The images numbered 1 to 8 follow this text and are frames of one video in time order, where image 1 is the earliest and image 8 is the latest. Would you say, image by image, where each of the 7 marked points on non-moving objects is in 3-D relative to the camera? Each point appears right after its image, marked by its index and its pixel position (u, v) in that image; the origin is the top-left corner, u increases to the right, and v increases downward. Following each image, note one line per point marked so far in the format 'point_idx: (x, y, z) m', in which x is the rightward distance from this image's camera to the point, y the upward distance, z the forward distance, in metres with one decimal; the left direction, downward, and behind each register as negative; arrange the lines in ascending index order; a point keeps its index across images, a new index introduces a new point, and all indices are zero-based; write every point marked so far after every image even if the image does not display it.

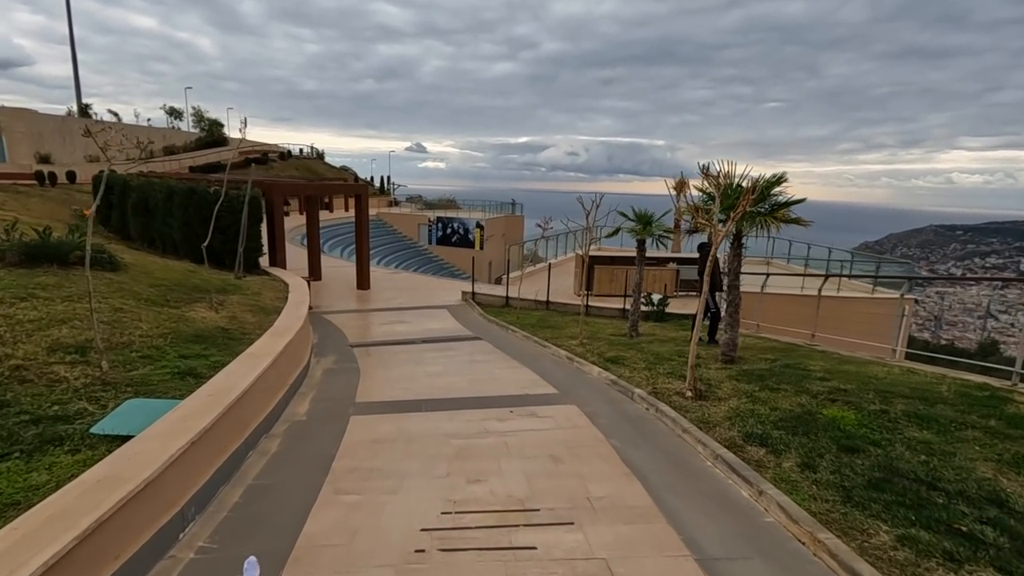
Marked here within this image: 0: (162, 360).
0: (-2.9, -0.6, +4.3) m
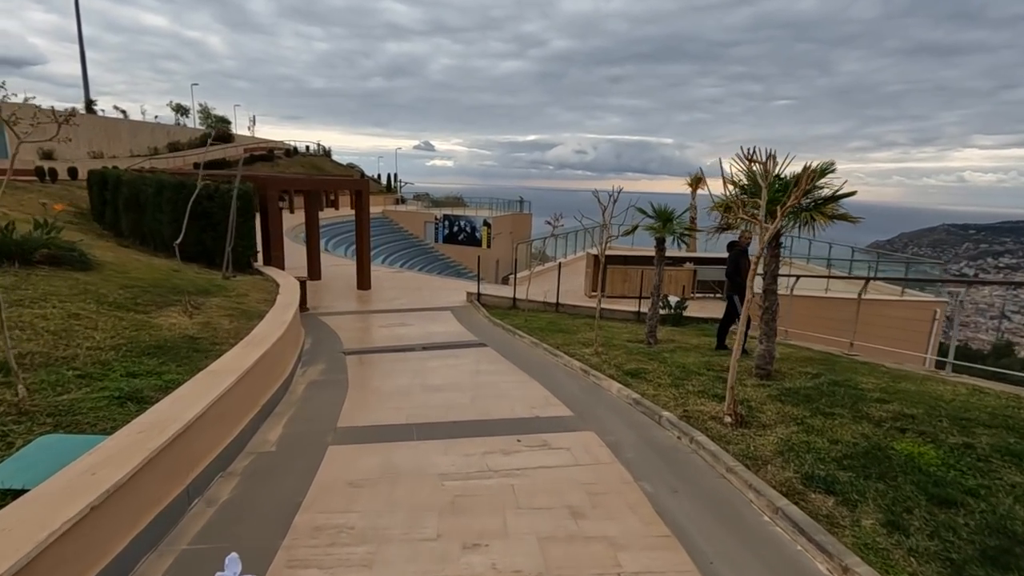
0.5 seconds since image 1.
0: (-2.8, -0.6, +3.6) m
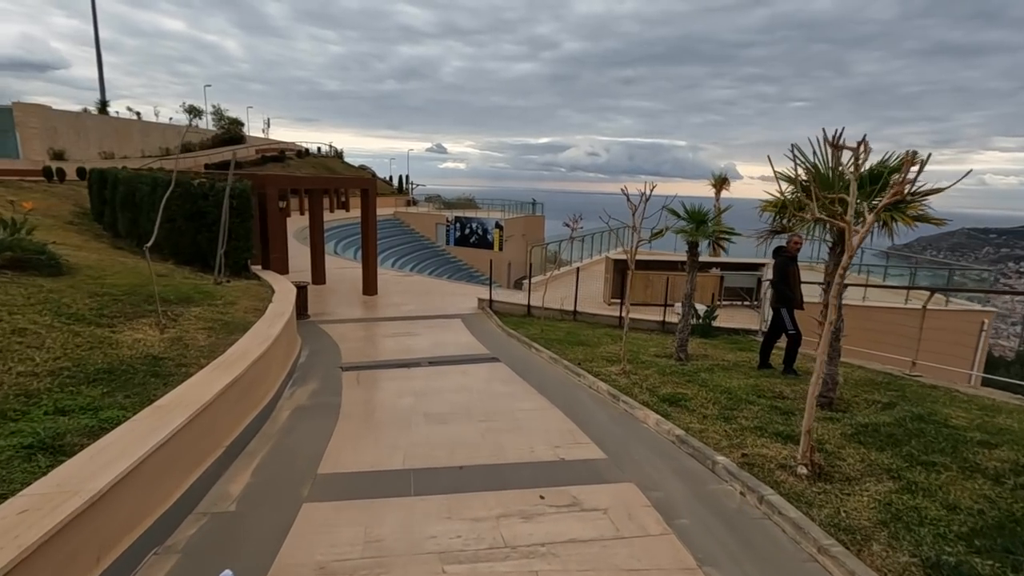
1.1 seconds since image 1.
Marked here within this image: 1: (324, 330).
0: (-2.7, -0.7, +2.9) m
1: (-3.6, -0.8, +10.1) m
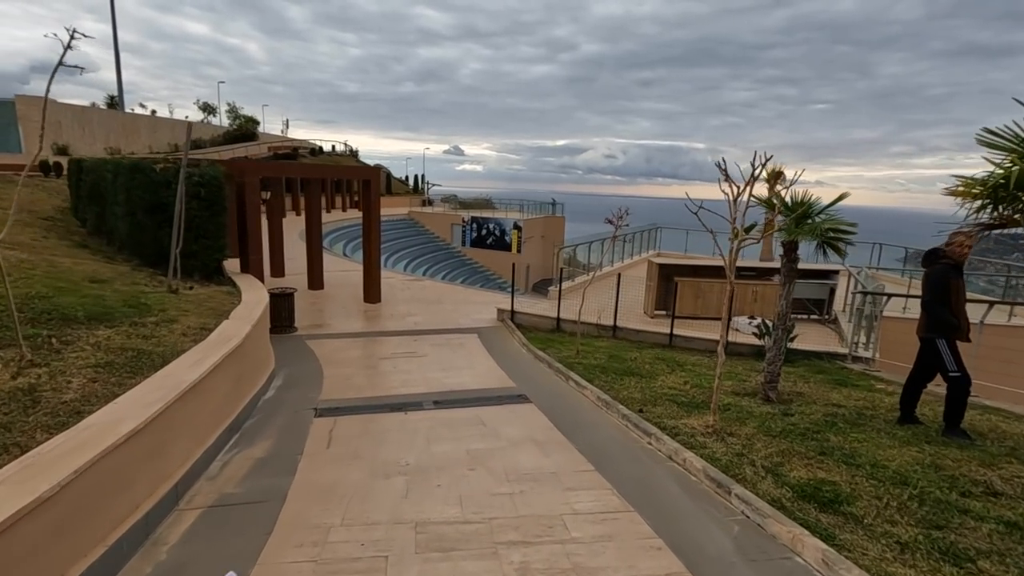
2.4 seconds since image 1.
0: (-2.5, -0.8, +1.0) m
1: (-3.1, -0.9, +8.3) m
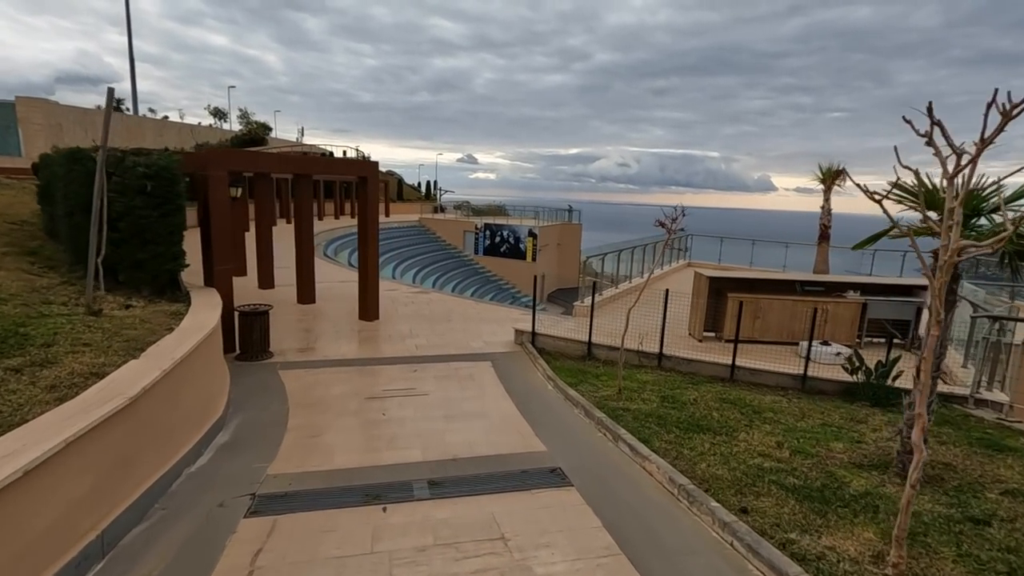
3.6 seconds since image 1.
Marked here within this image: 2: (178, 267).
0: (-2.3, -1.0, -0.6) m
1: (-2.8, -1.2, +6.7) m
2: (-4.3, +0.3, +6.8) m
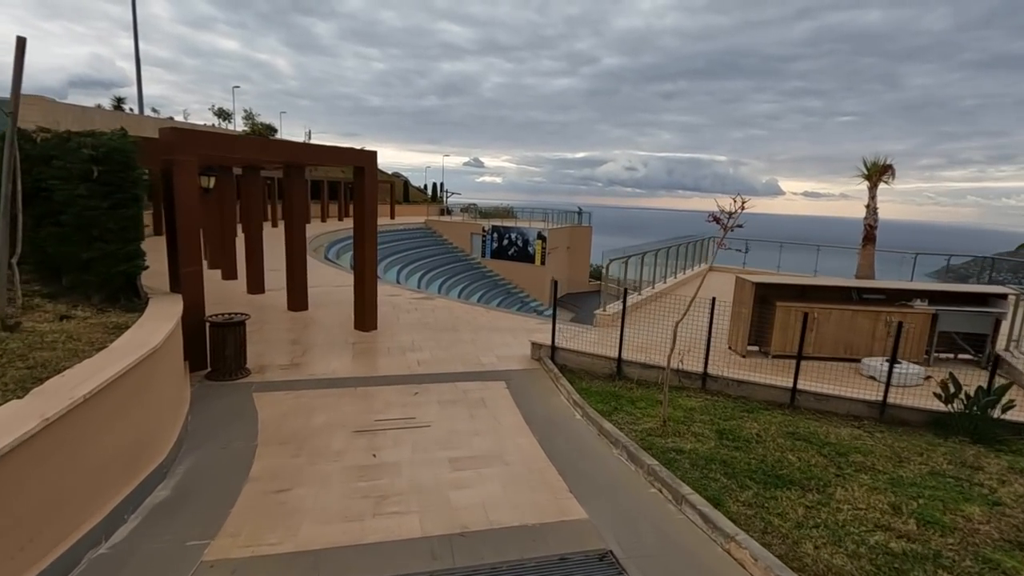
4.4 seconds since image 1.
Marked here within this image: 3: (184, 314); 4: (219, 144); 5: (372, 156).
0: (-2.2, -1.0, -1.7) m
1: (-2.6, -1.2, +5.6) m
2: (-4.1, +0.2, +5.7) m
3: (-3.9, -0.3, +6.3) m
4: (-3.7, +1.8, +6.5) m
5: (-2.2, +2.1, +8.4) m
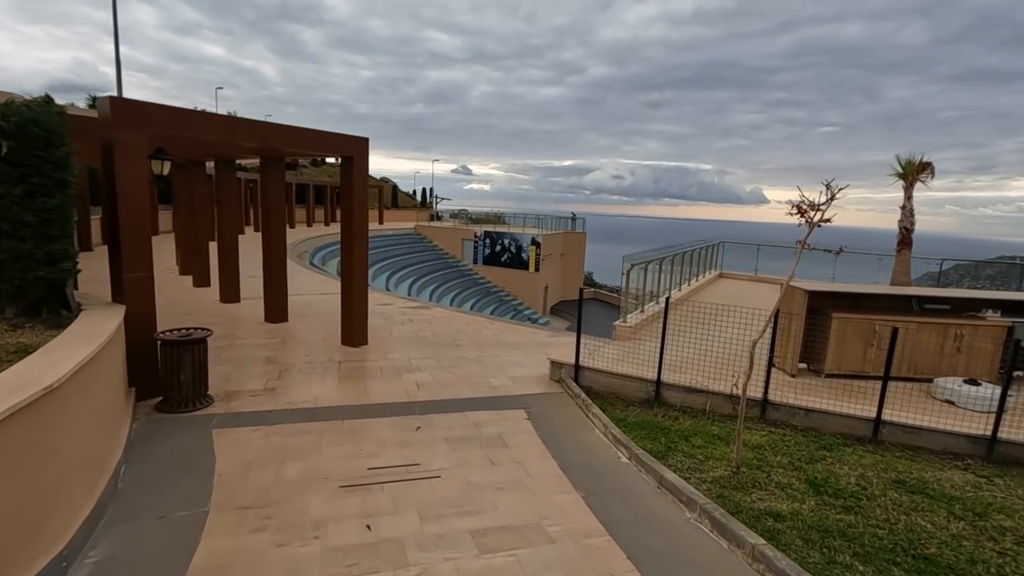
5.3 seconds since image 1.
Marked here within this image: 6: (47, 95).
0: (-1.8, -1.0, -2.9) m
1: (-2.4, -1.3, +4.3) m
2: (-3.8, +0.1, +4.5) m
3: (-3.7, -0.4, +5.1) m
4: (-3.4, +1.7, +5.4) m
5: (-2.0, +2.0, +7.2) m
6: (-4.0, +1.7, +4.5) m
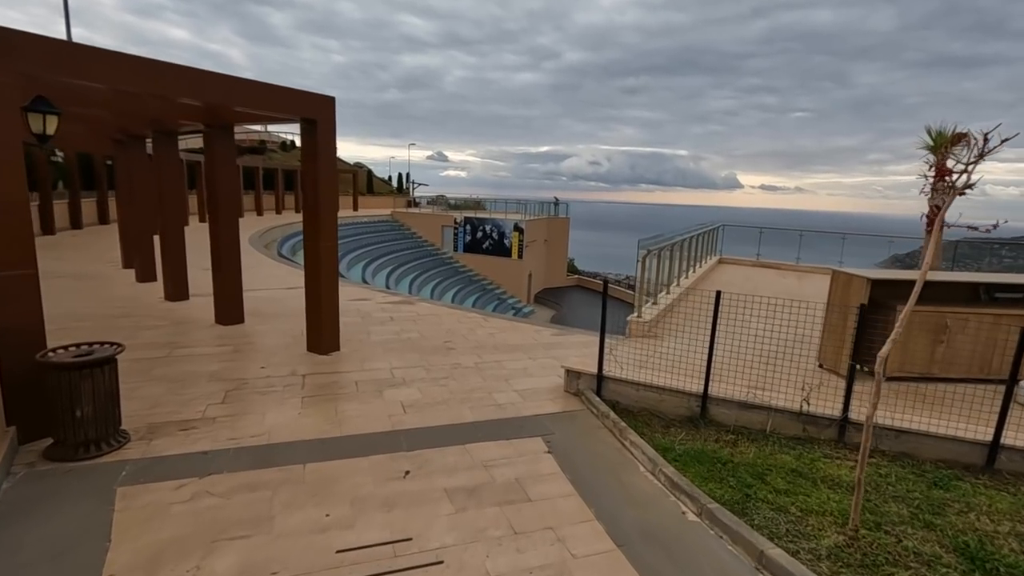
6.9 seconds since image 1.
0: (-1.4, -1.2, -4.2) m
1: (-2.2, -1.3, +3.0) m
2: (-3.7, +0.1, +3.1) m
3: (-3.6, -0.4, +3.7) m
4: (-3.3, +1.7, +3.9) m
5: (-2.0, +2.0, +5.9) m
6: (-3.9, +1.6, +3.1) m
